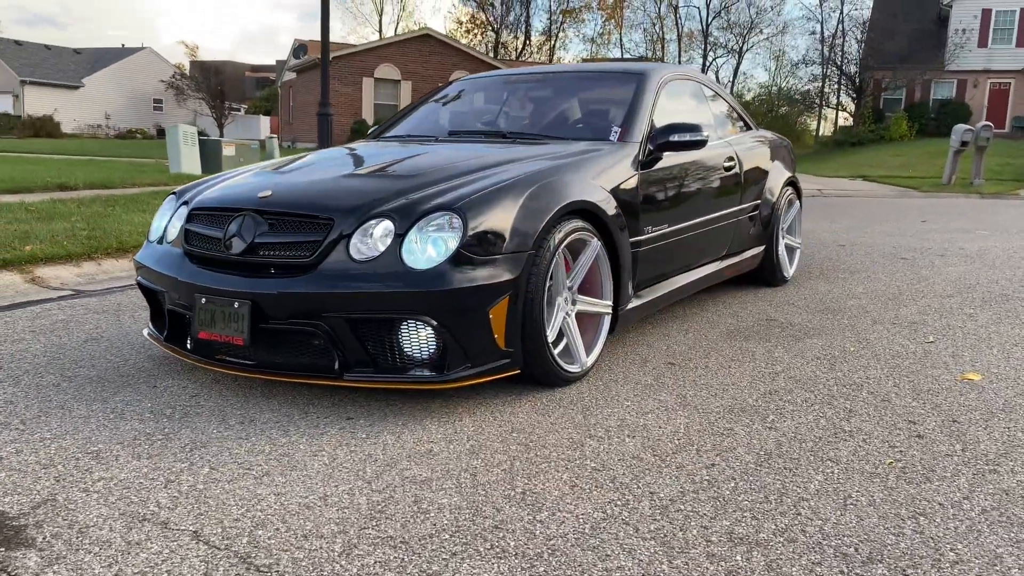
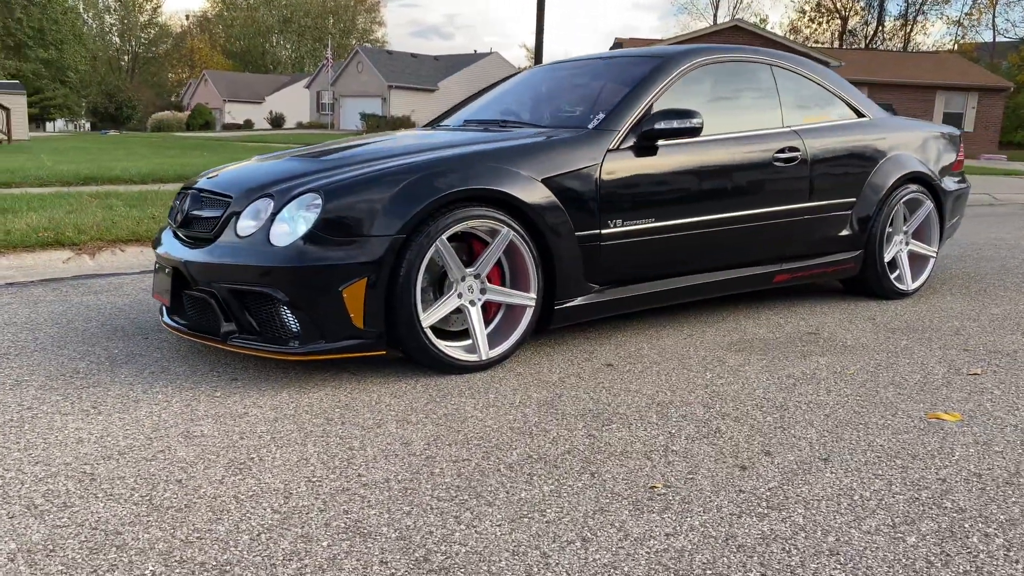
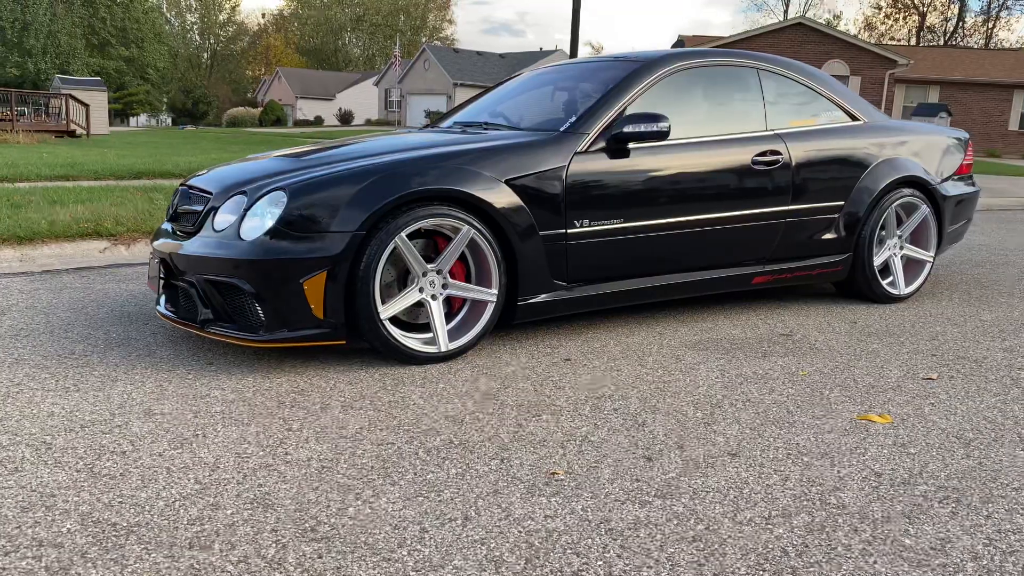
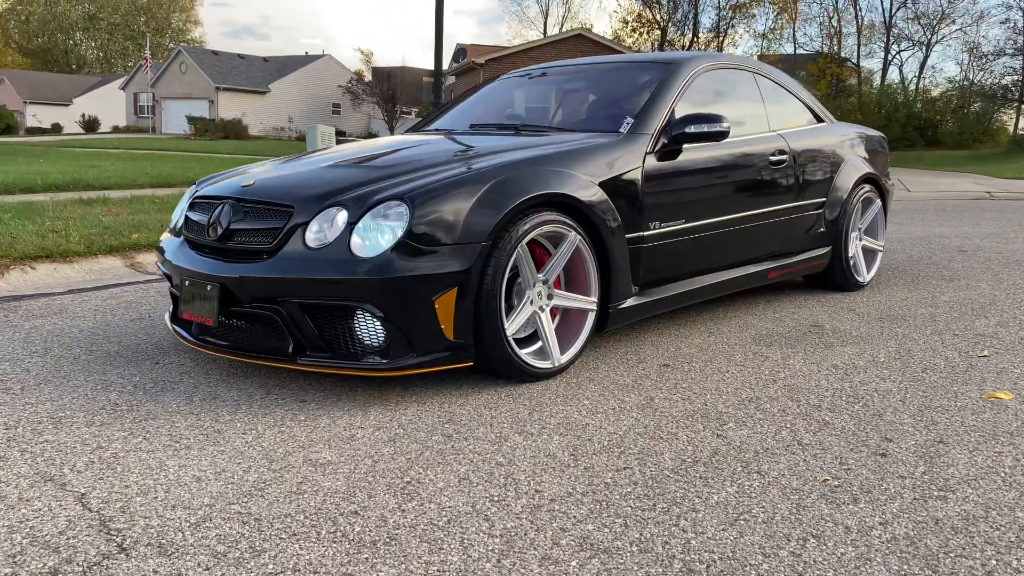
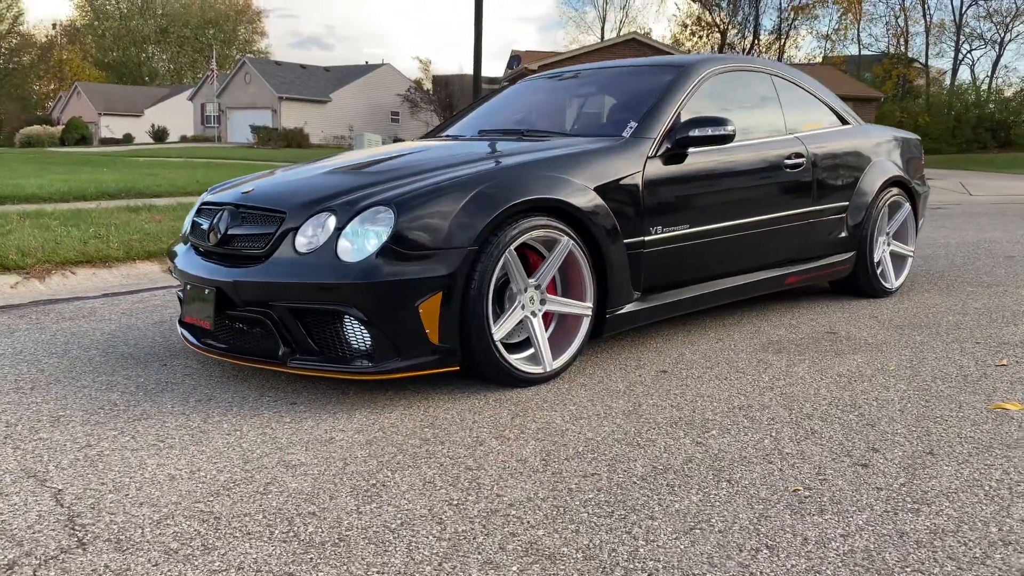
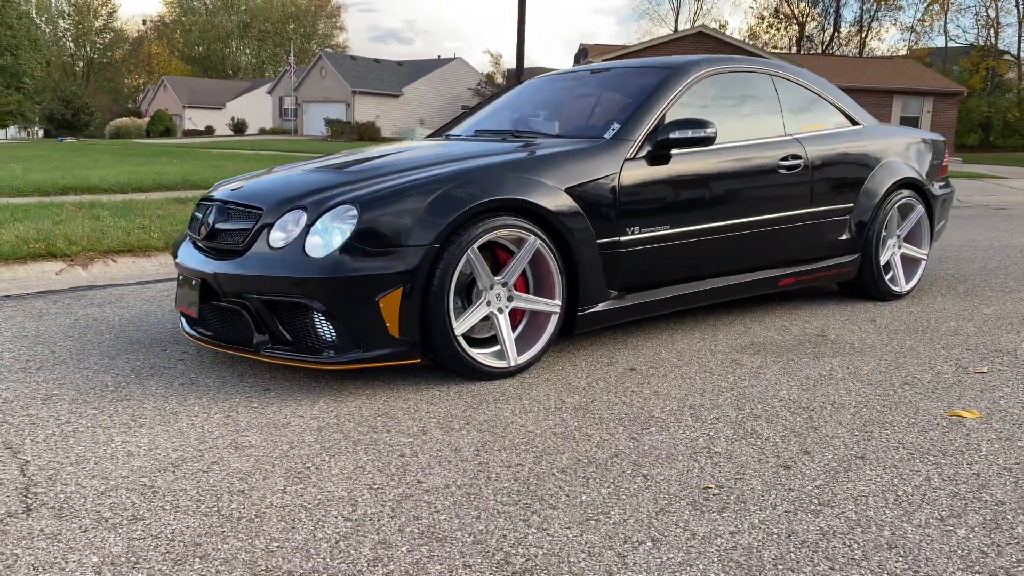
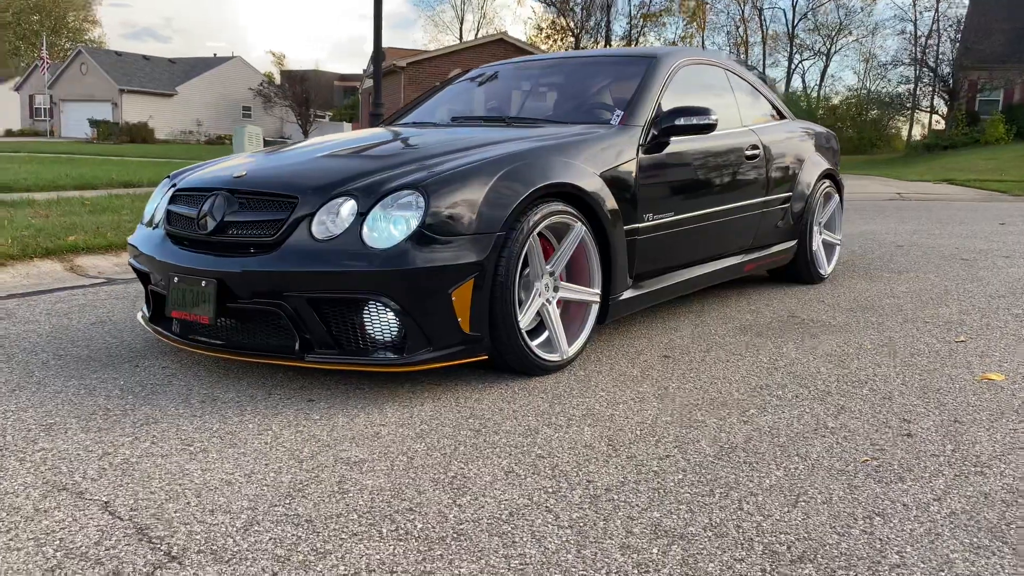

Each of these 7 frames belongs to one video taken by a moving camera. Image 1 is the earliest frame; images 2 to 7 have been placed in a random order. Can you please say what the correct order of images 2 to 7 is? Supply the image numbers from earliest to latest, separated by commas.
7, 4, 5, 6, 2, 3
